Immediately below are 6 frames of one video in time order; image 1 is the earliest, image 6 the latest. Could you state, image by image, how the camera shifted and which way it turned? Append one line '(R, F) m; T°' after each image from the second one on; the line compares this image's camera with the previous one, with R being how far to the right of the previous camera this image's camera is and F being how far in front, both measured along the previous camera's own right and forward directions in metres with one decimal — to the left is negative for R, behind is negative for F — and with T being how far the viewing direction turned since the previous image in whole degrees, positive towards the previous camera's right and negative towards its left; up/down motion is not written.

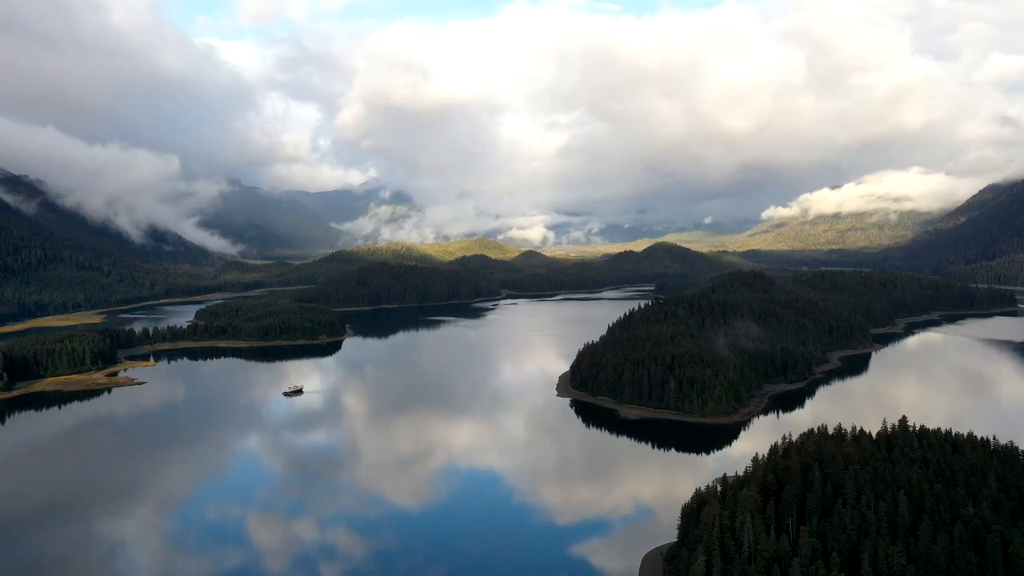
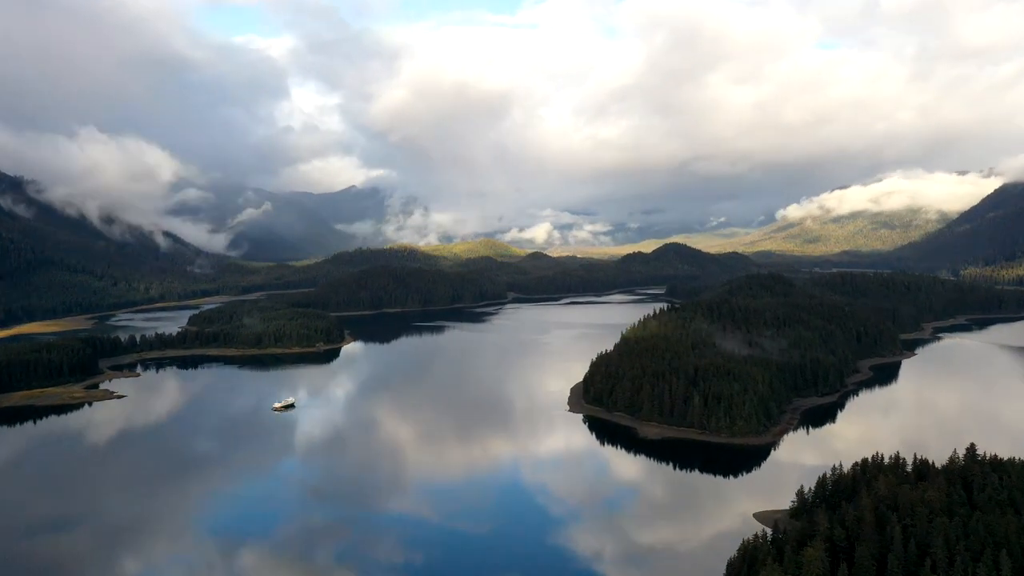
(-0.3, +7.0) m; 0°
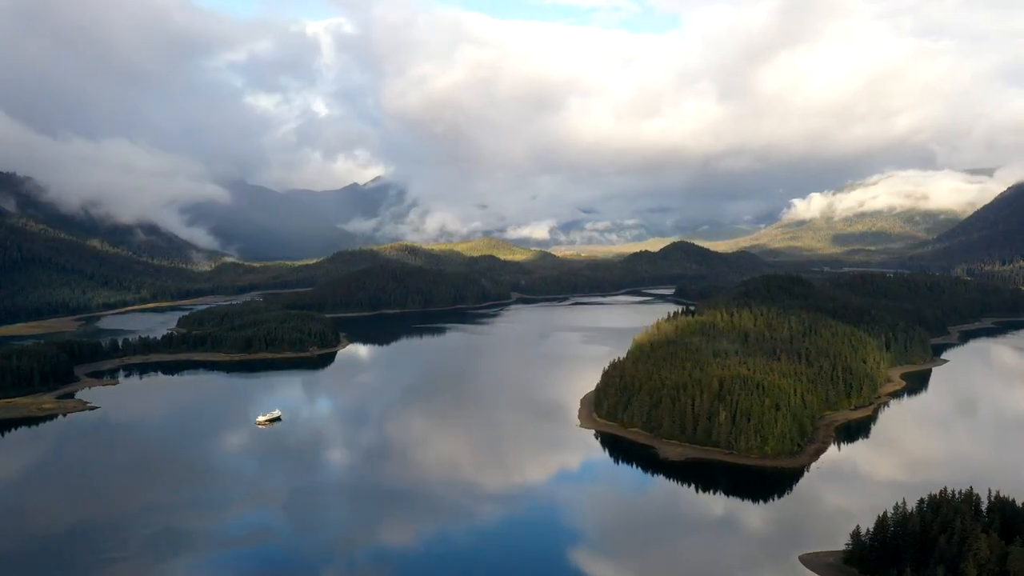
(-0.4, +7.0) m; 0°
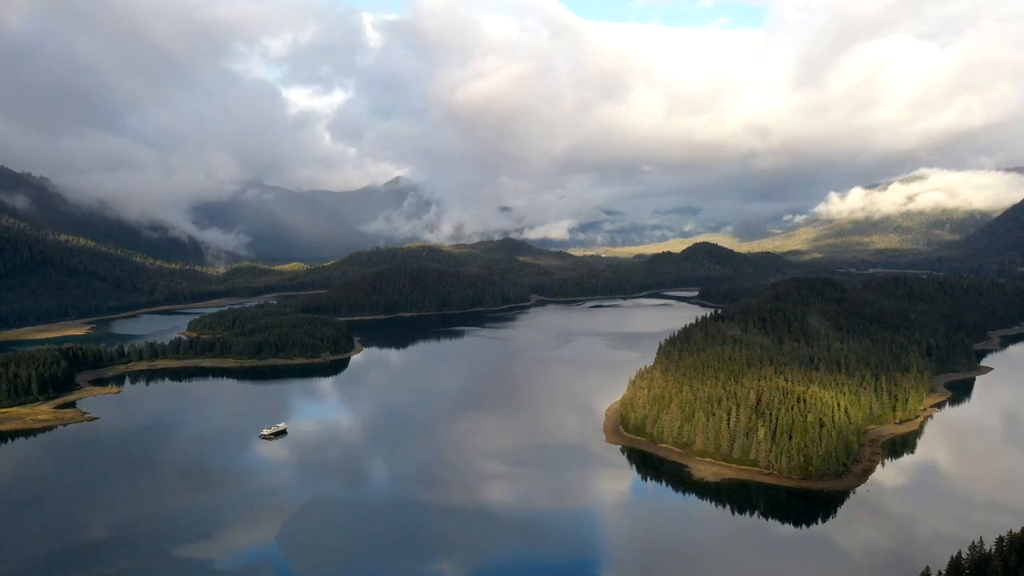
(-0.2, +4.8) m; -2°
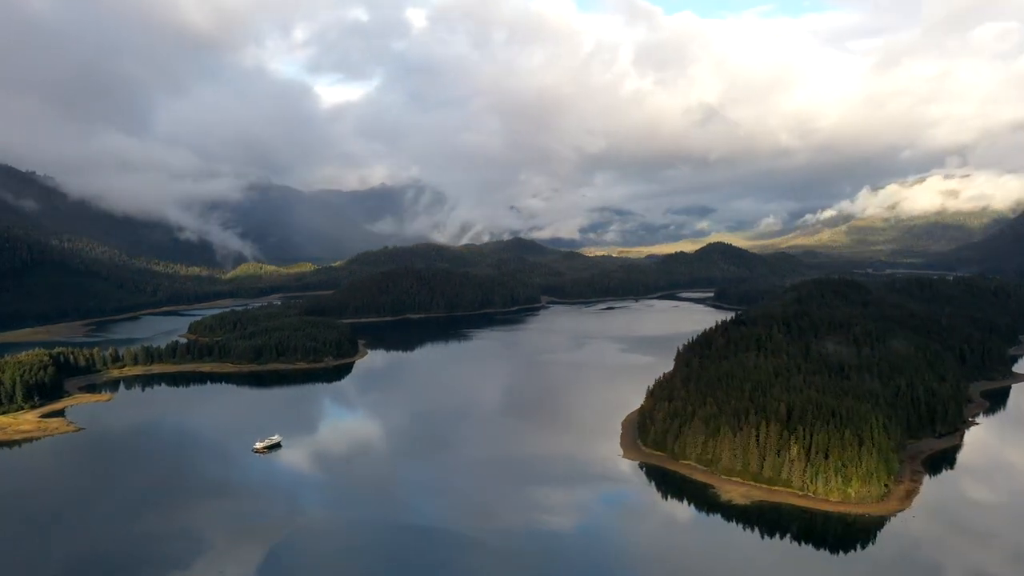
(-0.1, +4.8) m; -1°
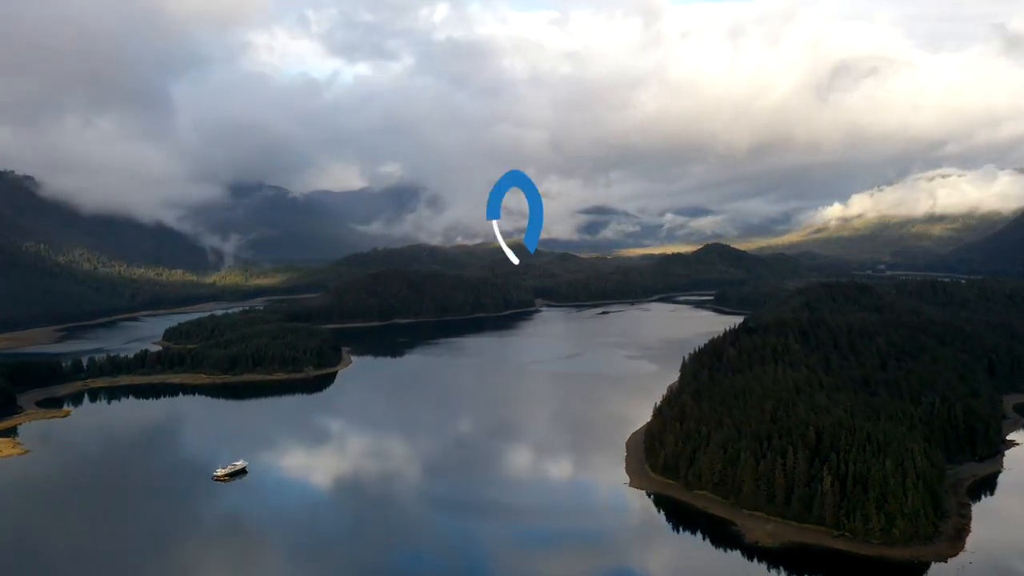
(0.0, +6.9) m; 0°
